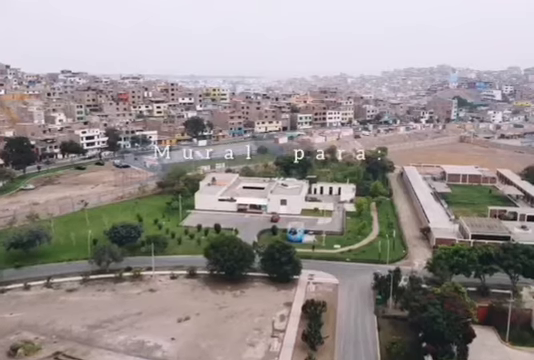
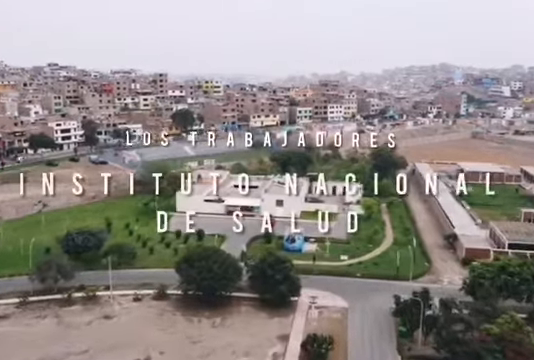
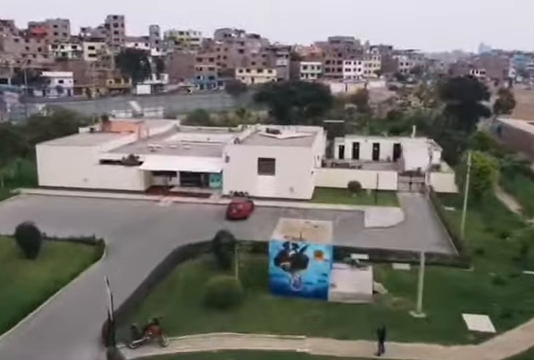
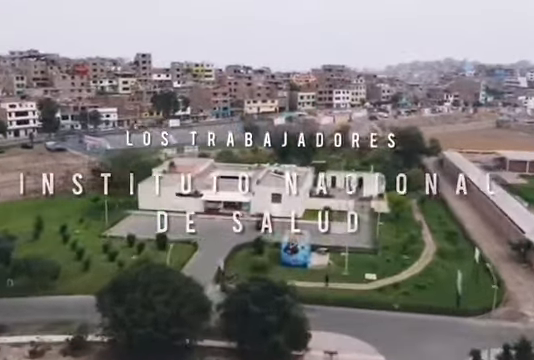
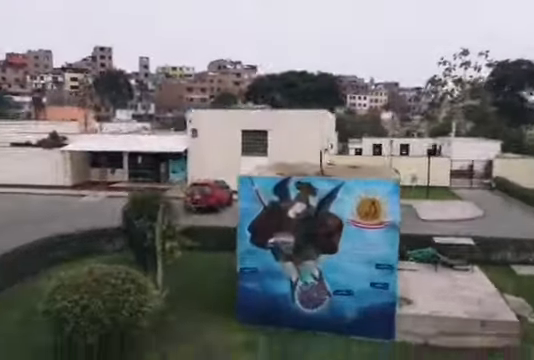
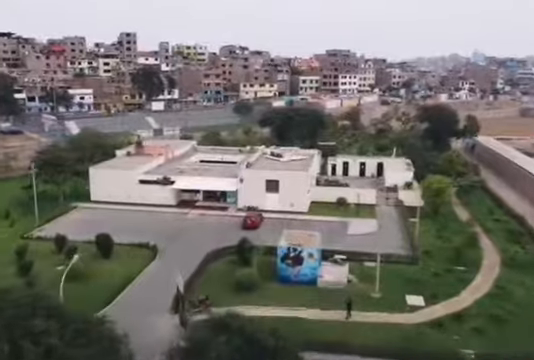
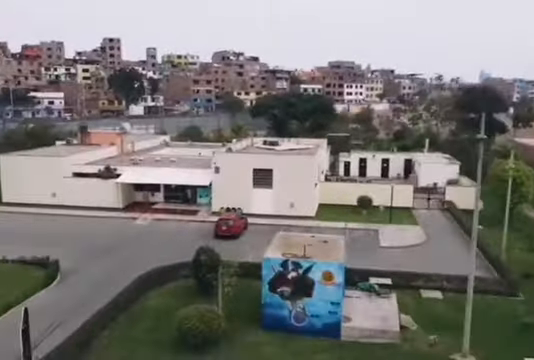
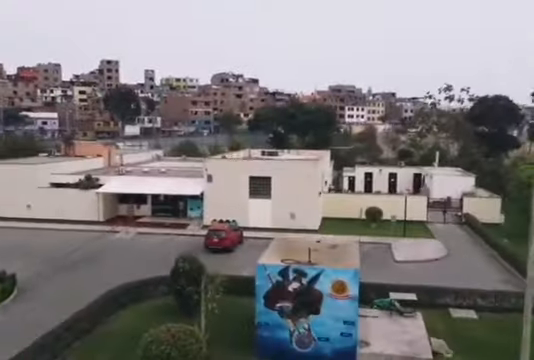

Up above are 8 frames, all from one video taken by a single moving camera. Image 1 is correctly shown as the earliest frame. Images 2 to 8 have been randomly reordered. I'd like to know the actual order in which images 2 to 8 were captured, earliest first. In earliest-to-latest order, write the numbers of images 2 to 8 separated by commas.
2, 4, 6, 3, 7, 8, 5
